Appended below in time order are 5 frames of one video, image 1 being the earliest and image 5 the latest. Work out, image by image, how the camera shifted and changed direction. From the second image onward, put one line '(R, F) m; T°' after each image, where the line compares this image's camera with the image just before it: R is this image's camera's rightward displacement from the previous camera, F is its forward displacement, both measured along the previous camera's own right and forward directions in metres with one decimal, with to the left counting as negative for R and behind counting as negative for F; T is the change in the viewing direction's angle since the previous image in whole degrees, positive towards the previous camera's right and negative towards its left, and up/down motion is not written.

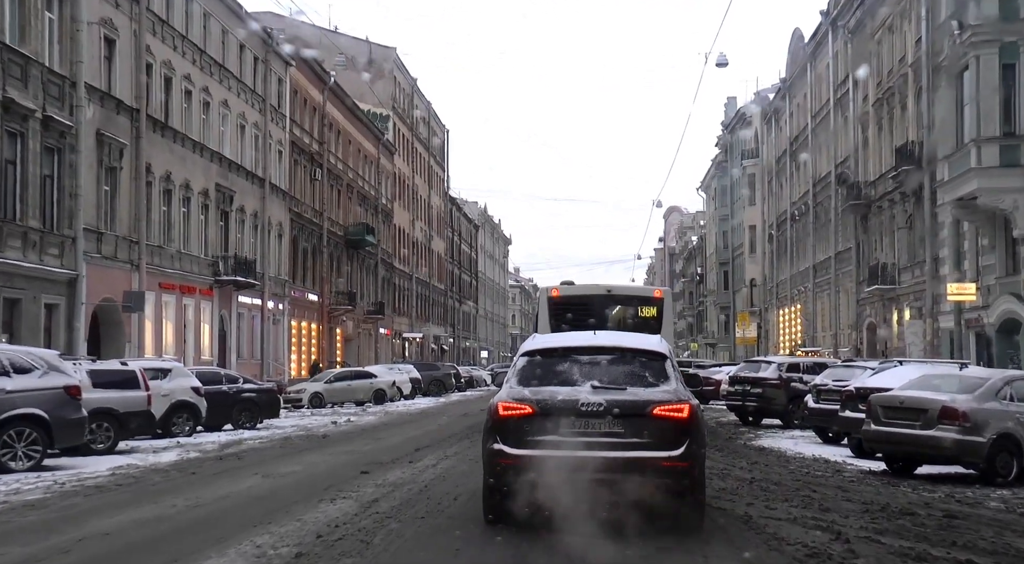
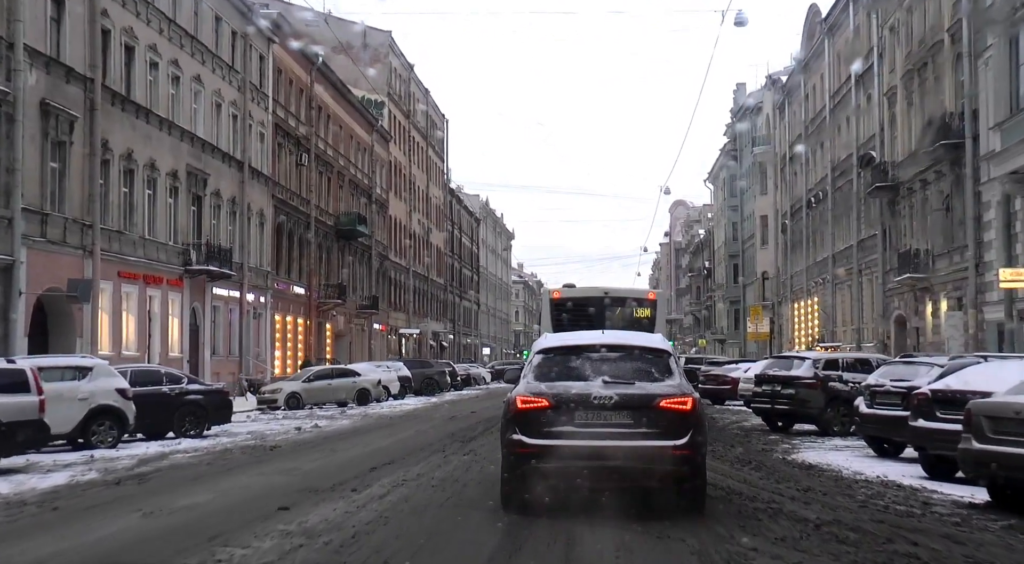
(+0.3, +3.3) m; 0°
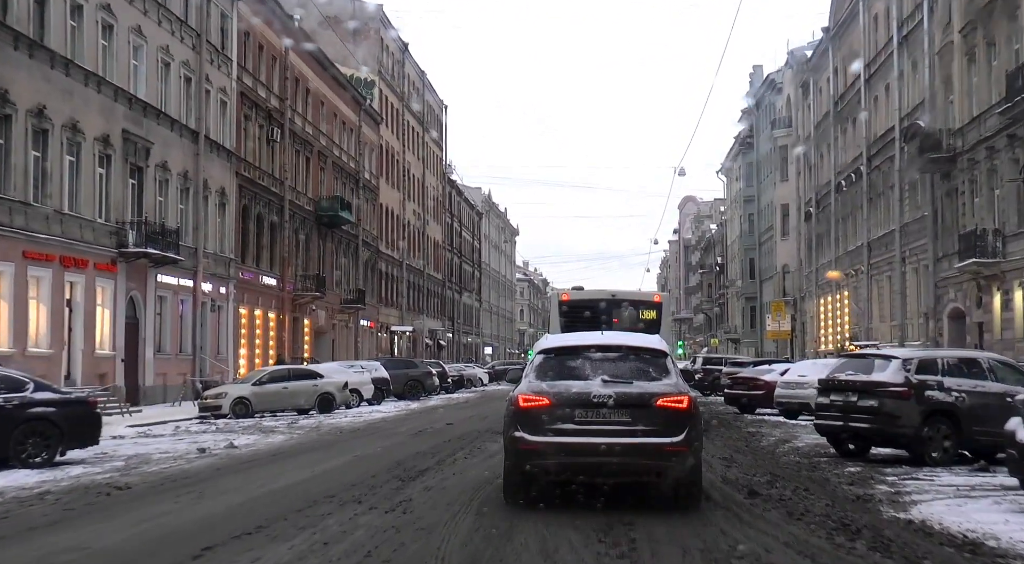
(+0.5, +5.5) m; 0°
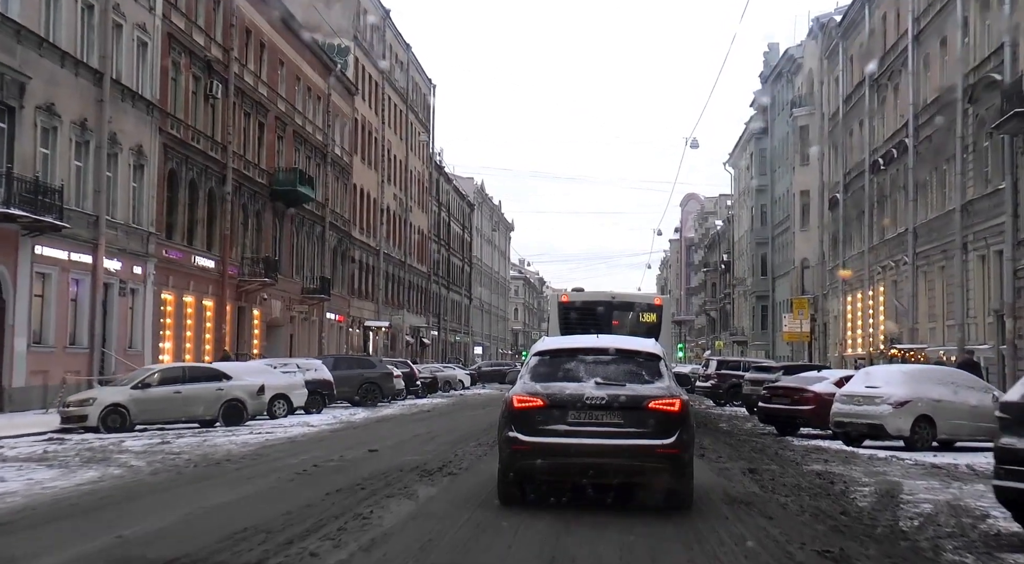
(+0.6, +7.2) m; 0°
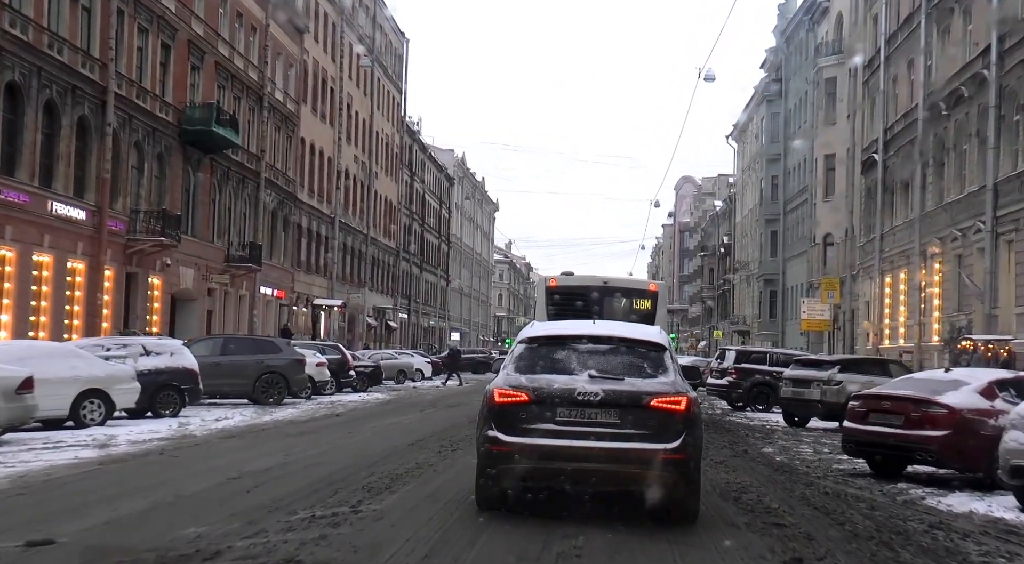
(+0.9, +9.0) m; +1°
